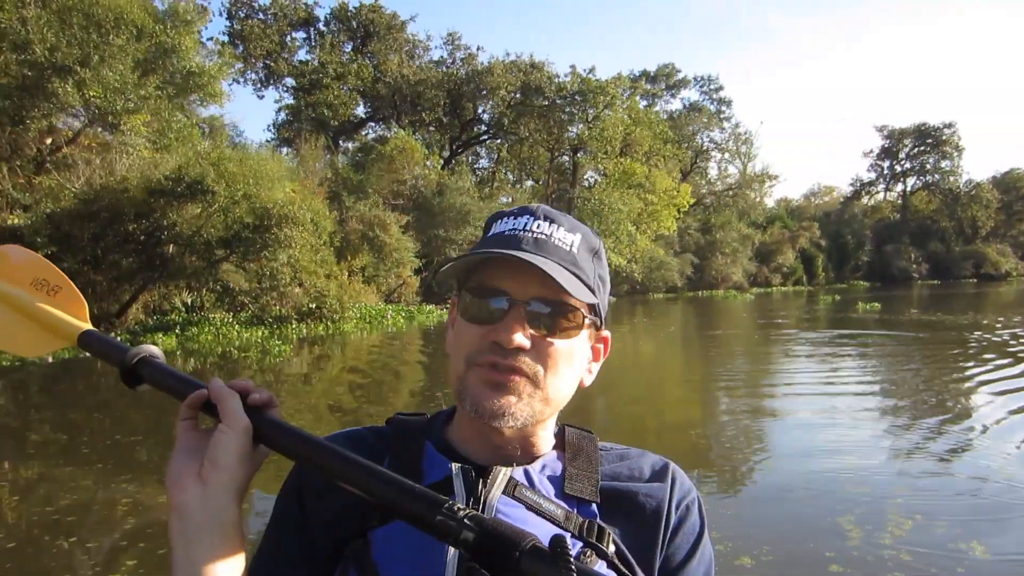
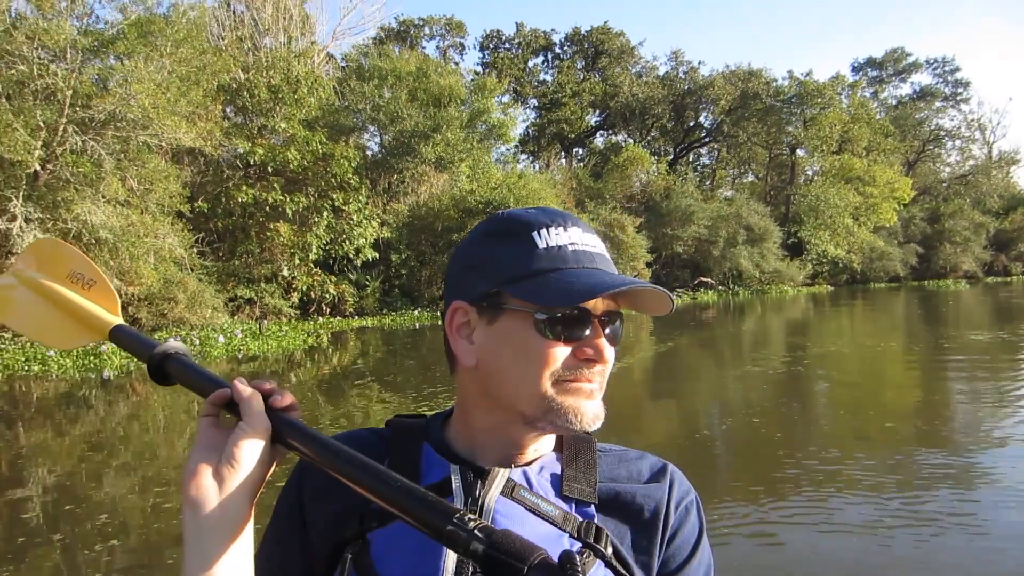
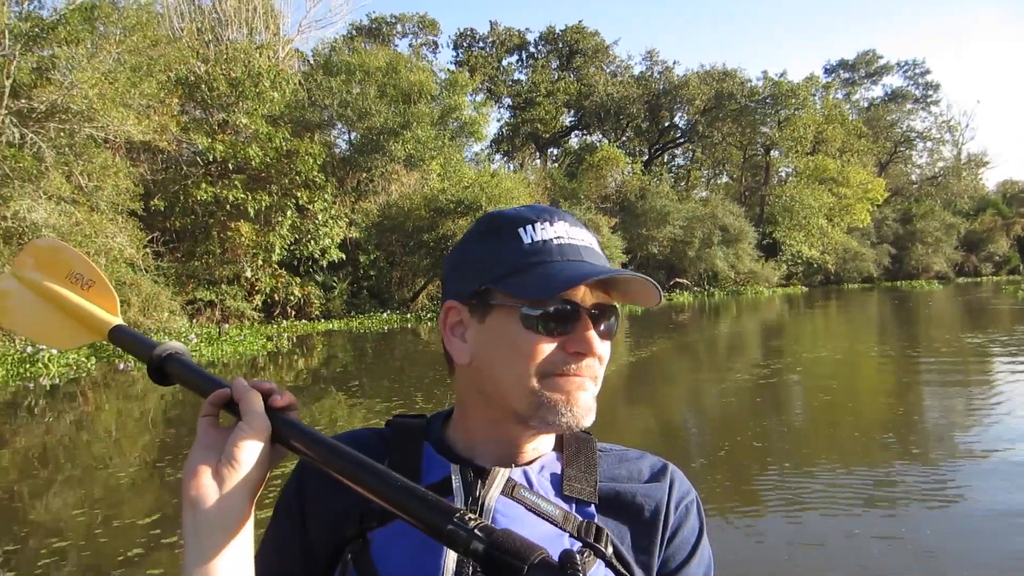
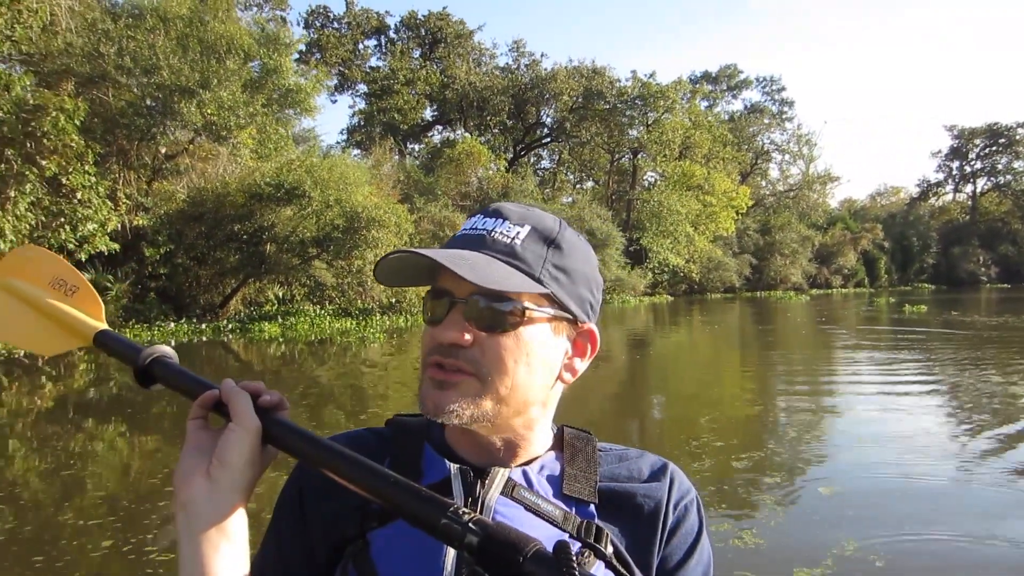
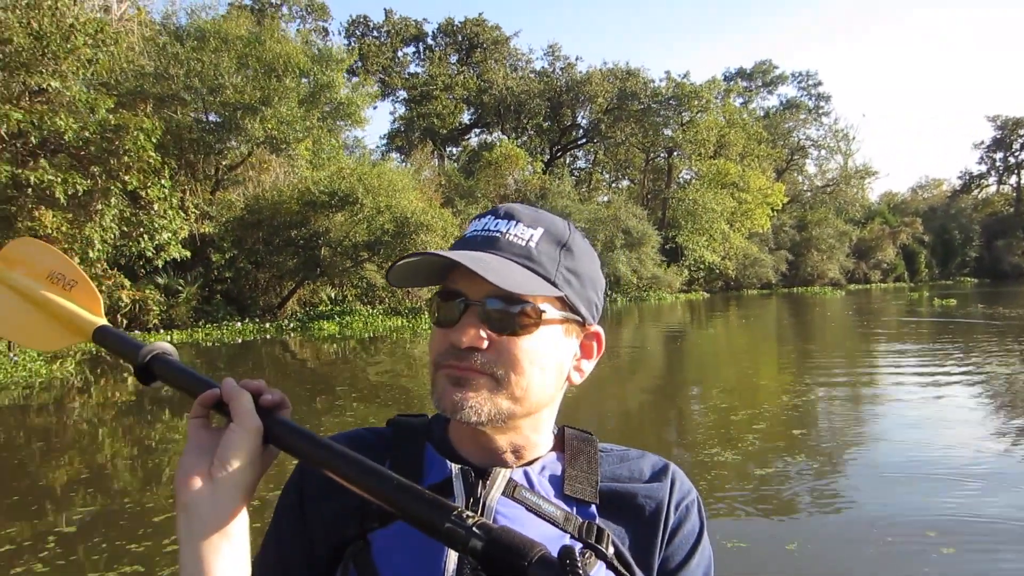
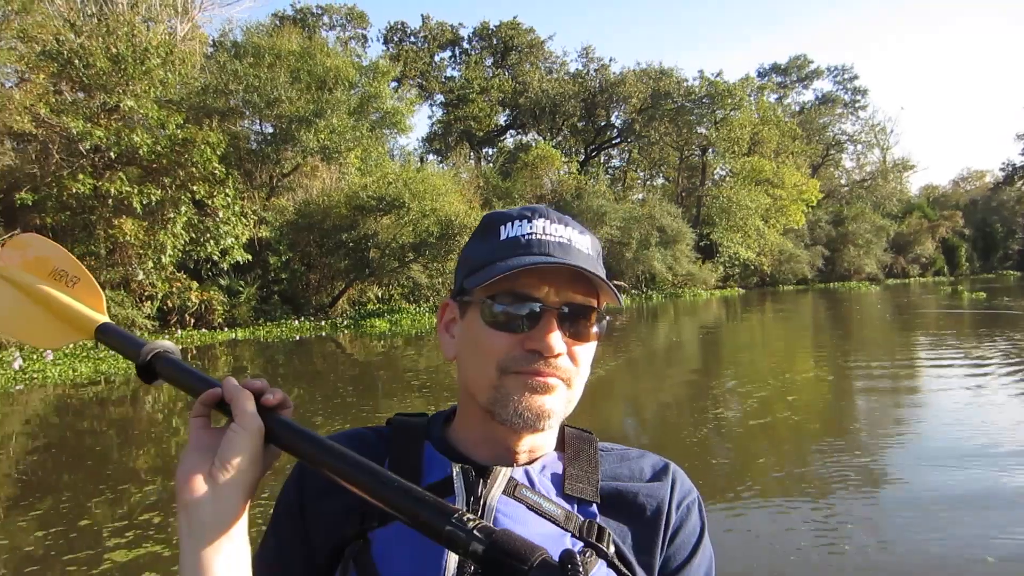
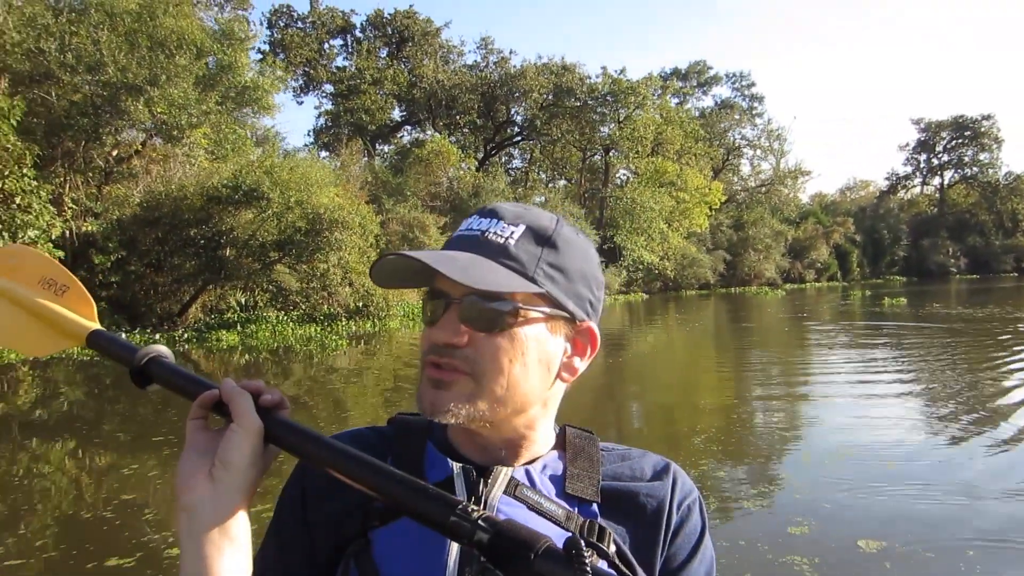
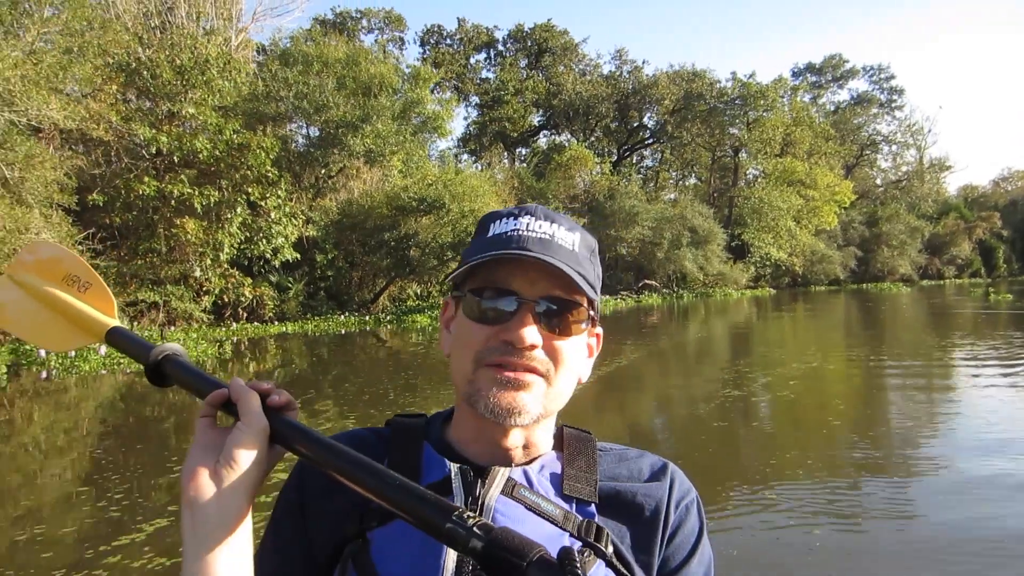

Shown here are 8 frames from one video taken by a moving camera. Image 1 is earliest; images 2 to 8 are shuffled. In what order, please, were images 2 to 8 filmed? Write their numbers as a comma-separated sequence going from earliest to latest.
7, 4, 5, 6, 8, 3, 2
